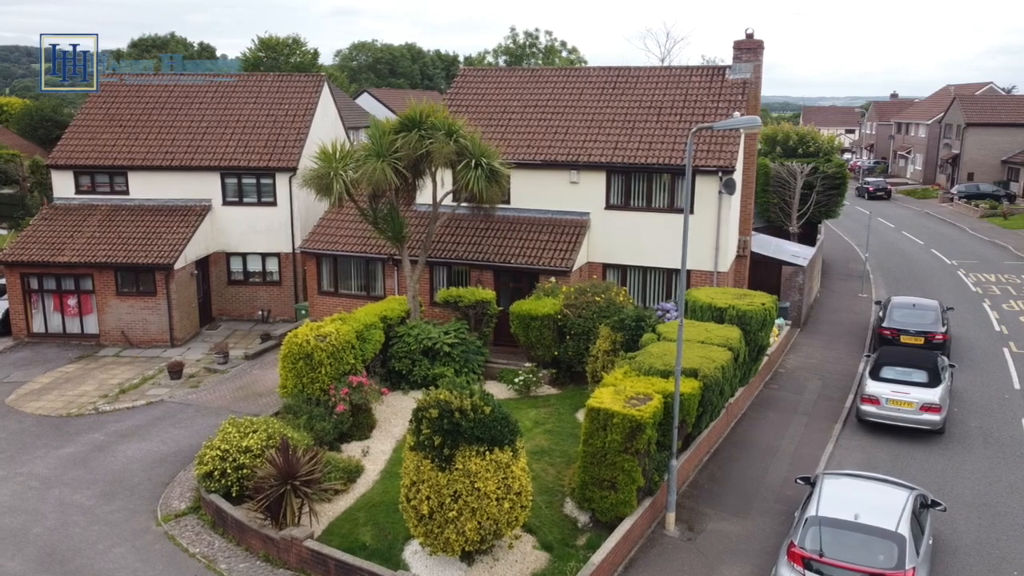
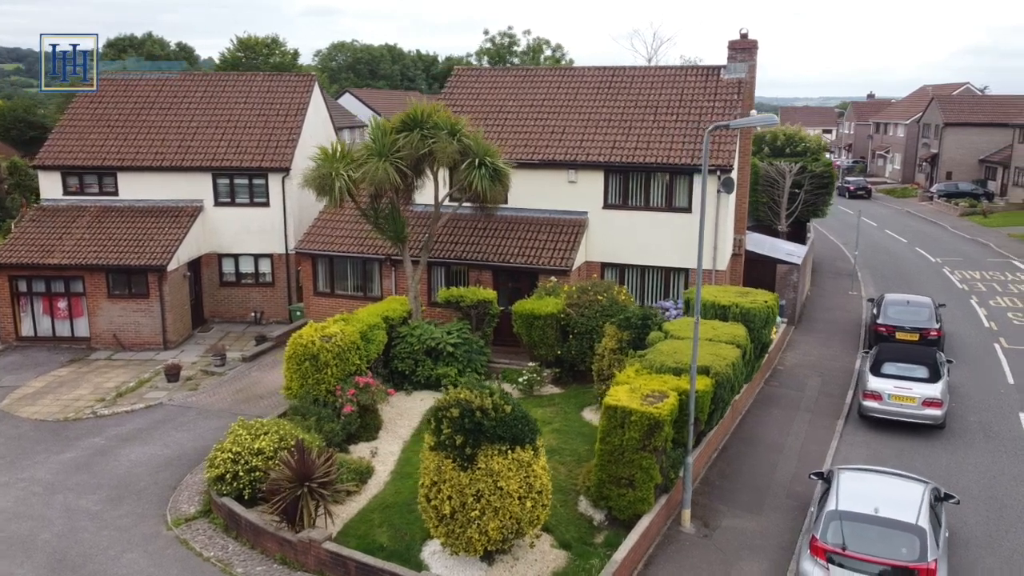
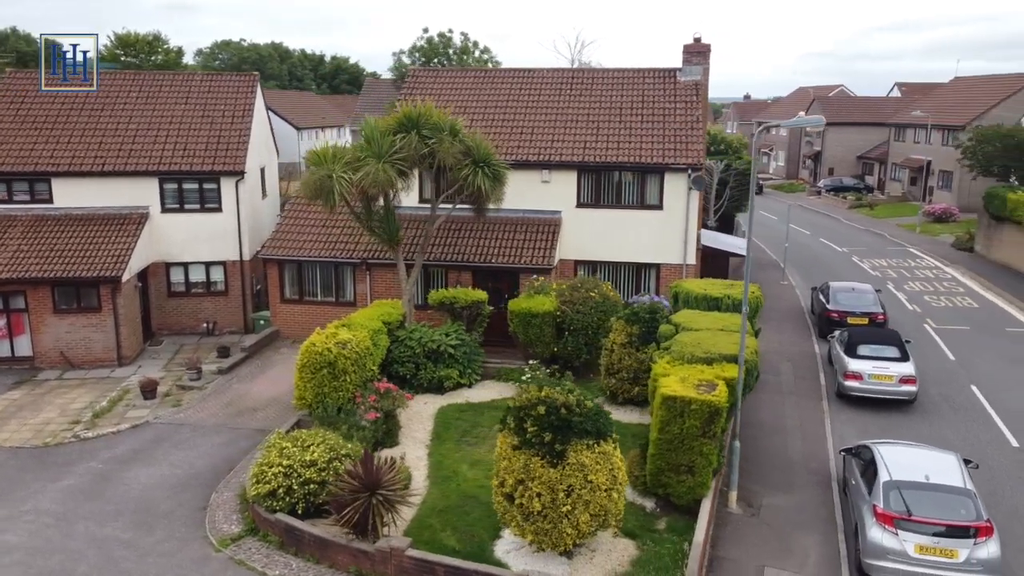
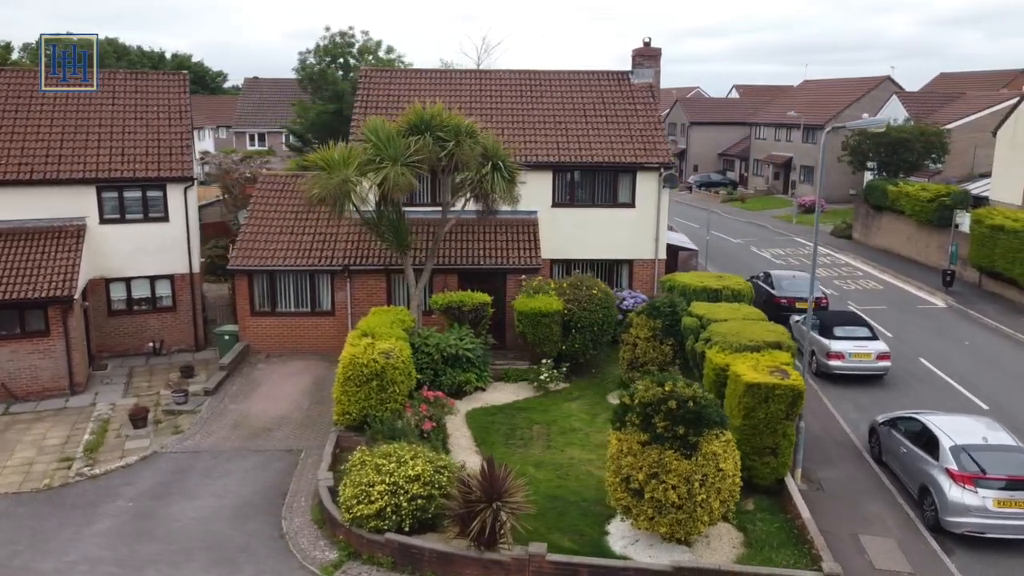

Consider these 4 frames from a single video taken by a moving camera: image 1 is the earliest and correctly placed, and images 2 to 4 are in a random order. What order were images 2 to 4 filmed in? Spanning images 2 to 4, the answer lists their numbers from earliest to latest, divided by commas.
2, 3, 4
